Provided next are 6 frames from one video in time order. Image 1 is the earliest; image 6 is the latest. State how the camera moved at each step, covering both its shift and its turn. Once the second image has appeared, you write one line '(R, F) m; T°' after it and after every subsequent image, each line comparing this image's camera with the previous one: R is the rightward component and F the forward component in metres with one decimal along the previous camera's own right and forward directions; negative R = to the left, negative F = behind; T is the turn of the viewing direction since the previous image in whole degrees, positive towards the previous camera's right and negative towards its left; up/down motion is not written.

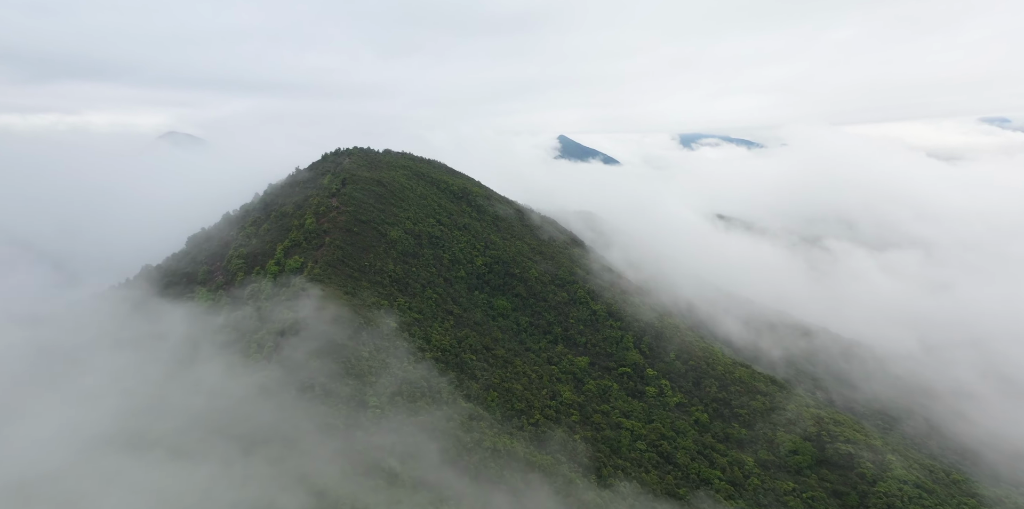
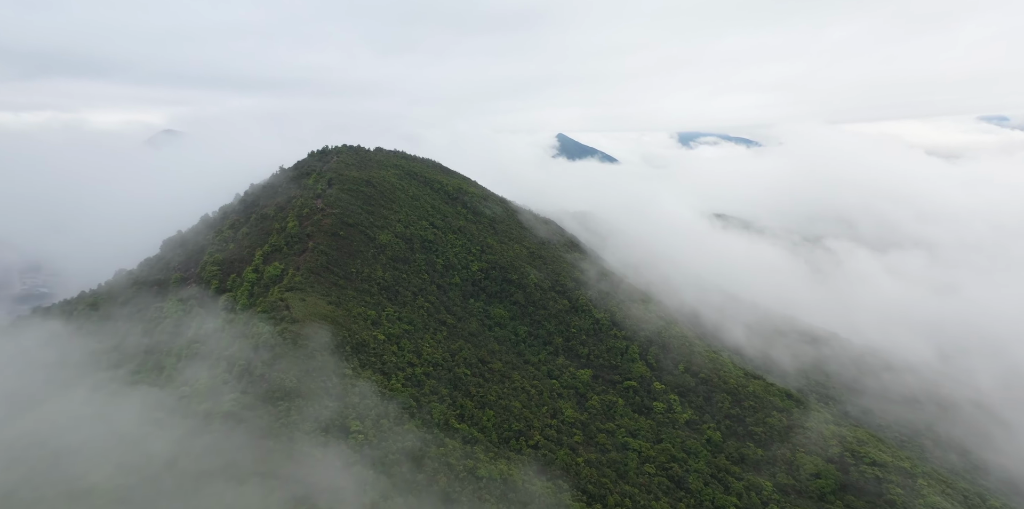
(+0.1, +4.4) m; 0°
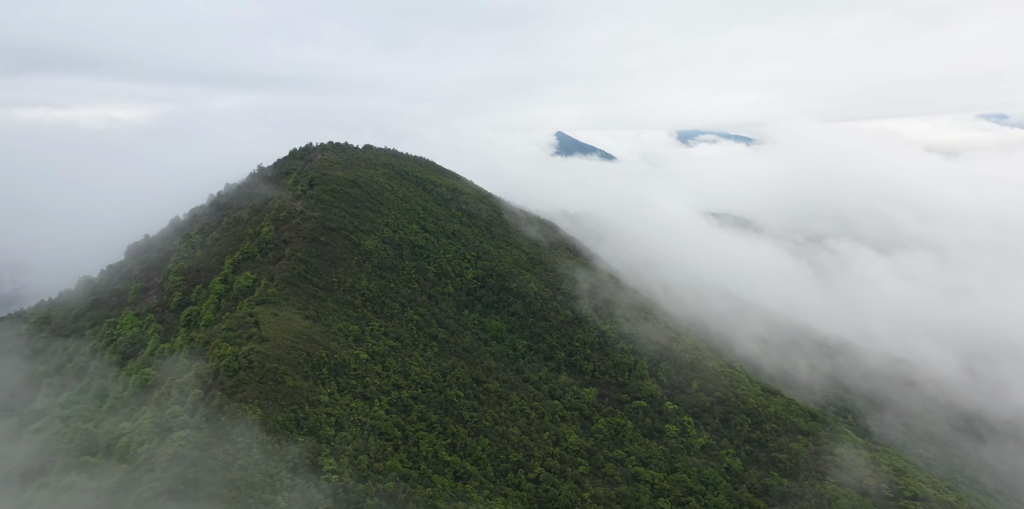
(+0.1, +5.4) m; 0°
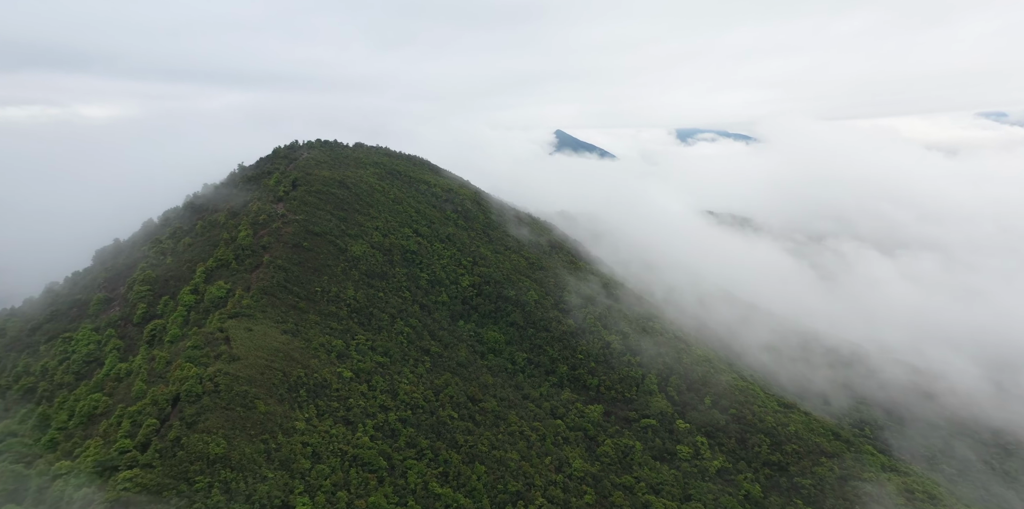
(+0.1, +4.2) m; 0°
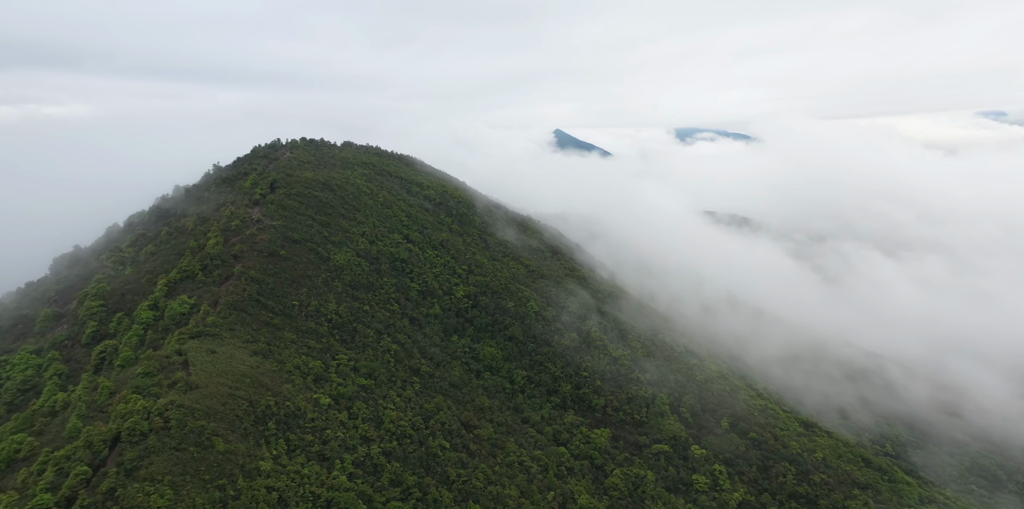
(+0.1, +4.7) m; 0°
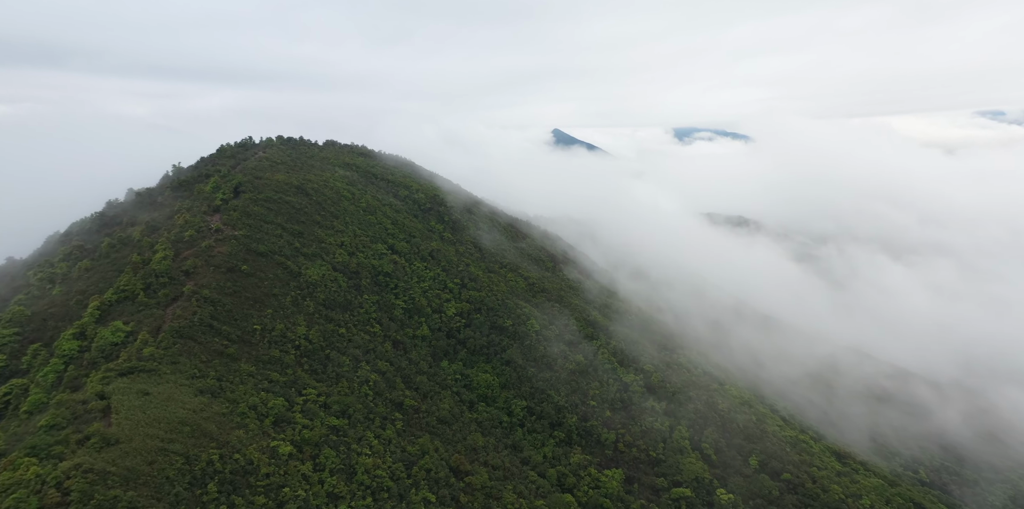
(+0.1, +6.3) m; 0°
